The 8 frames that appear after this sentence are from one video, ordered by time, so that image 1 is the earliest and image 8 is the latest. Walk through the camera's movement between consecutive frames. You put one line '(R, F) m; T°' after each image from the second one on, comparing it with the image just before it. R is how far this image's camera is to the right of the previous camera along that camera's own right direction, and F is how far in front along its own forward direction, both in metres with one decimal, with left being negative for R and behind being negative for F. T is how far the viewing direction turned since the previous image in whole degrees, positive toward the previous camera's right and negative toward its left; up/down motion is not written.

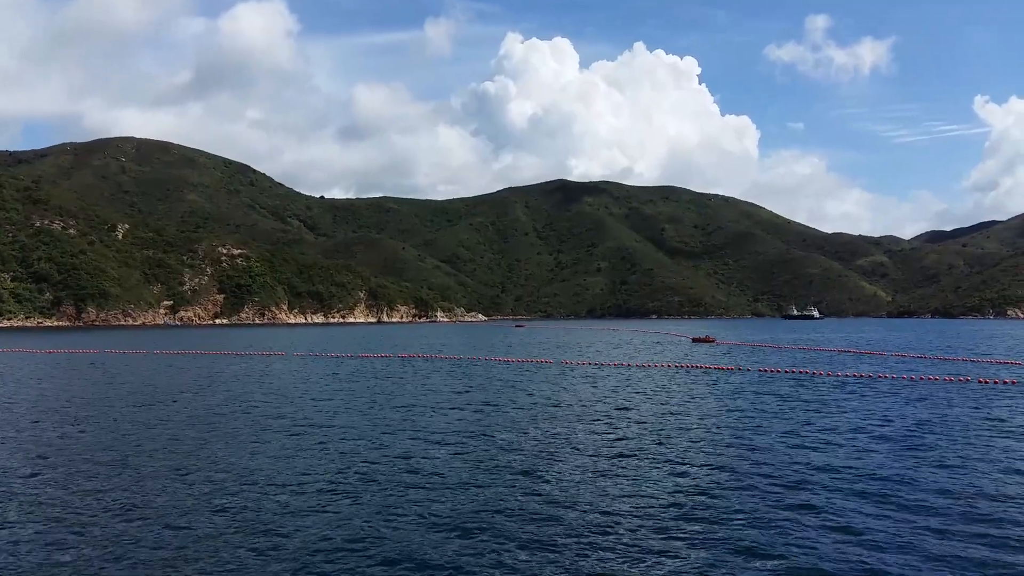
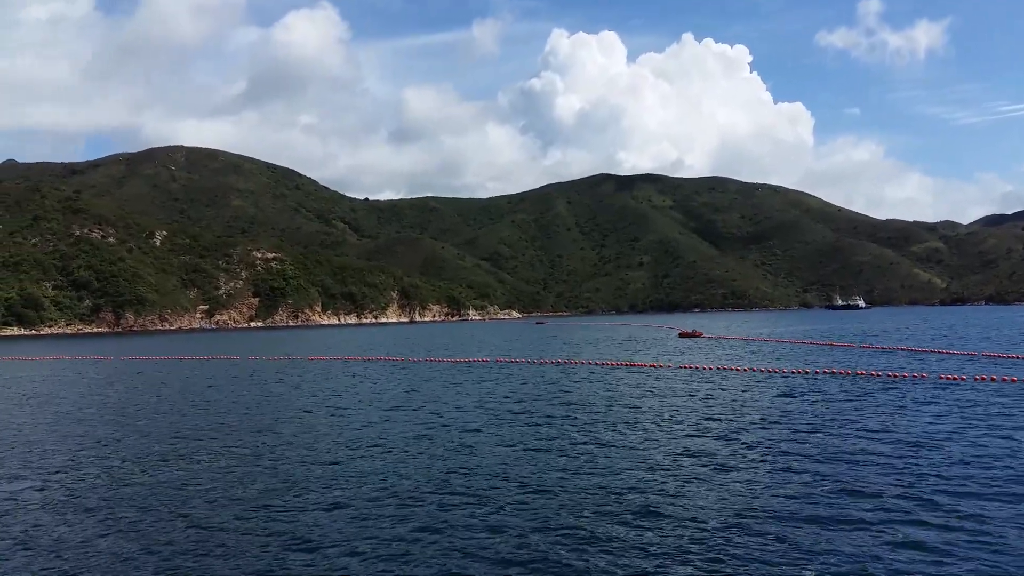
(+4.2, +0.8) m; -4°
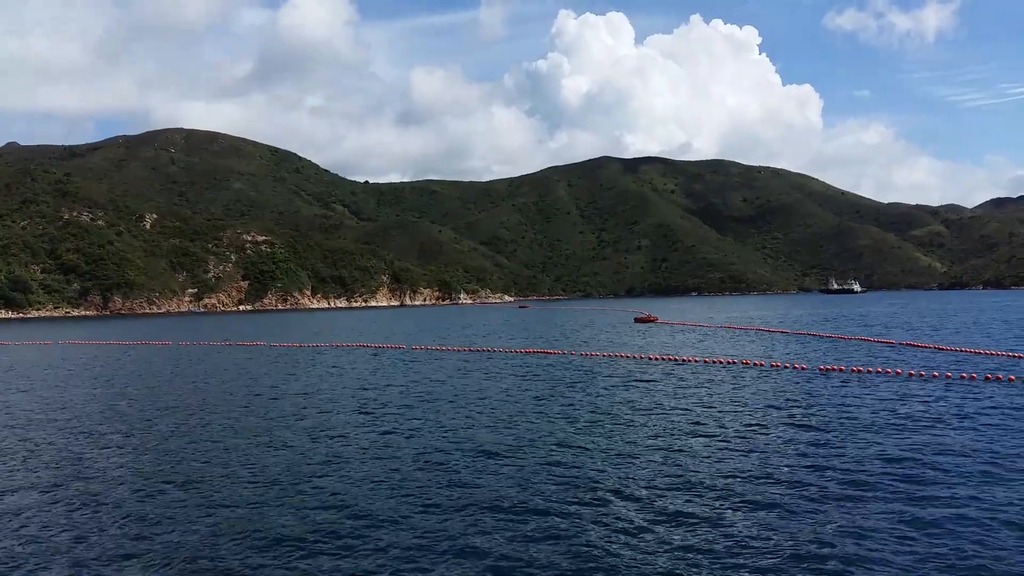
(+3.0, +0.5) m; 0°
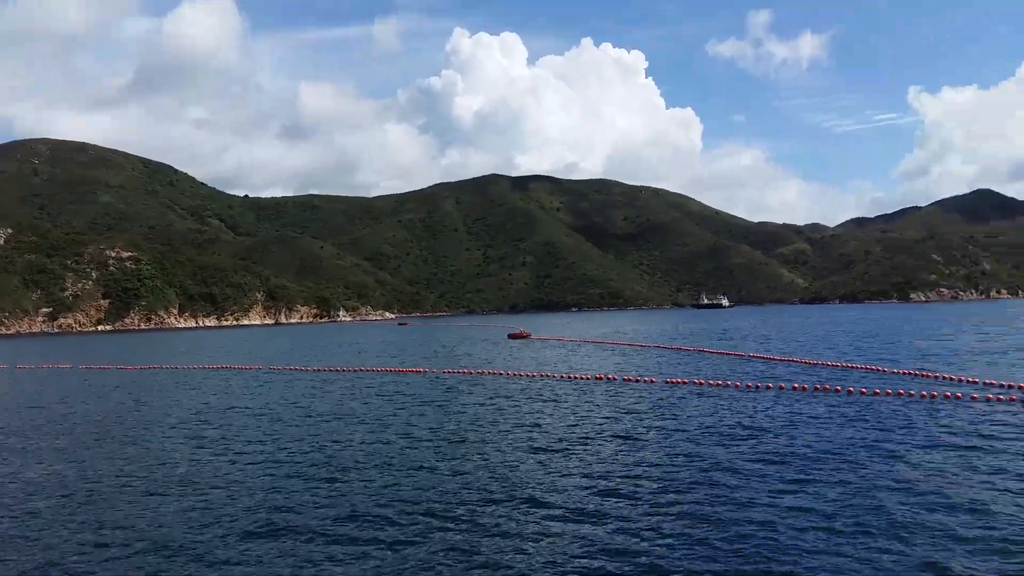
(+1.7, -0.2) m; +8°
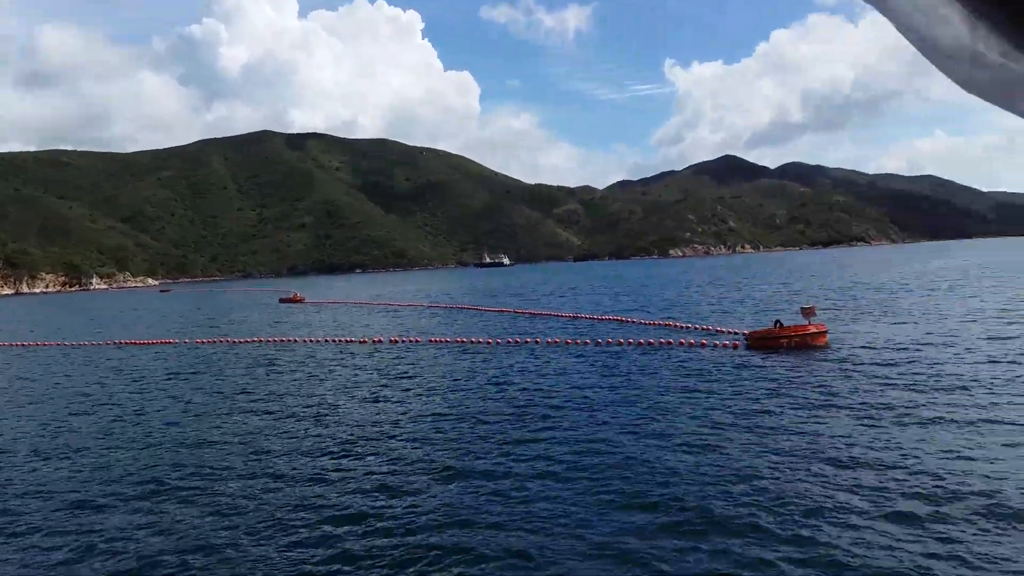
(-0.1, +0.1) m; +15°
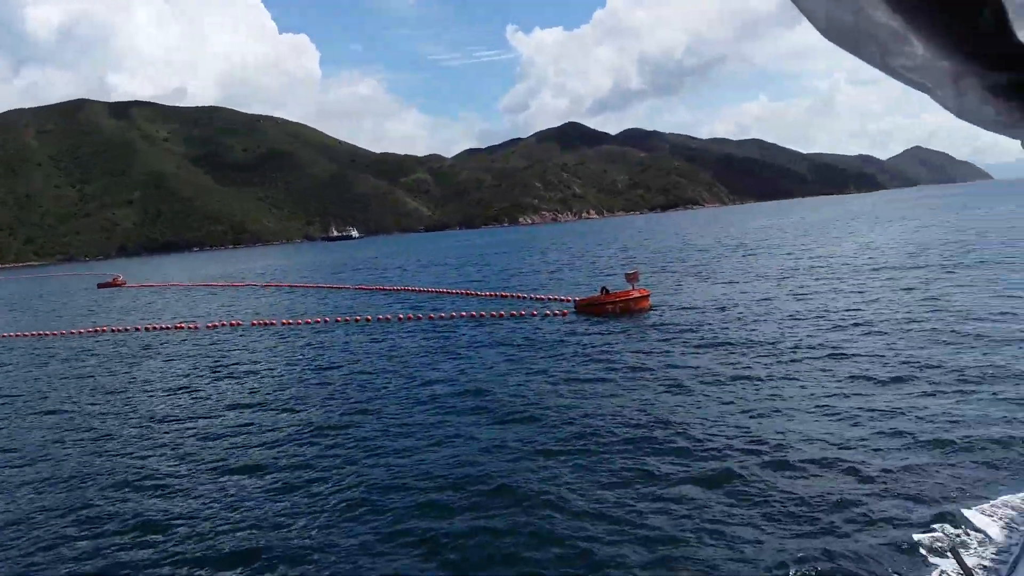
(+0.5, +0.3) m; +10°
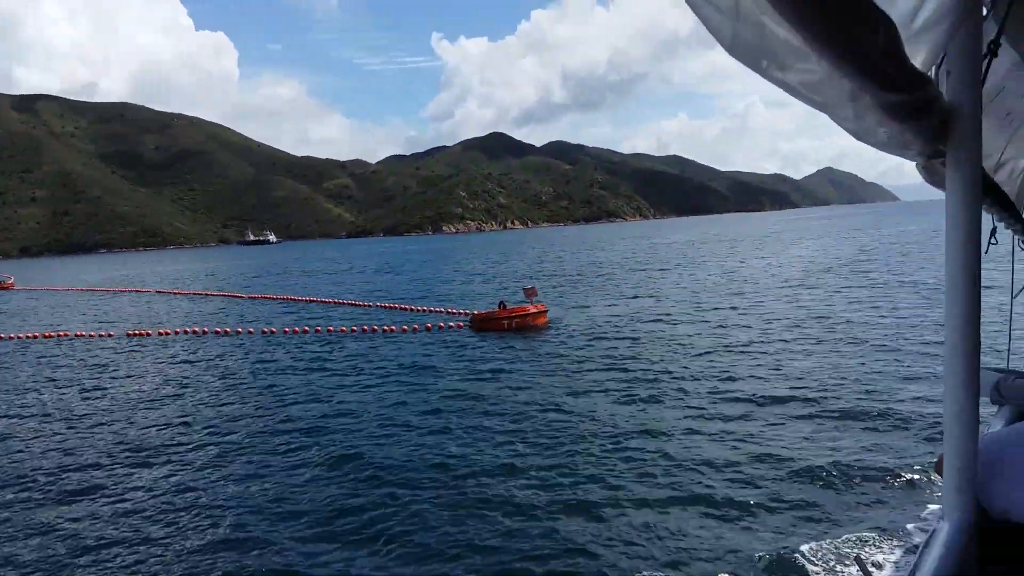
(+0.5, +0.4) m; +5°
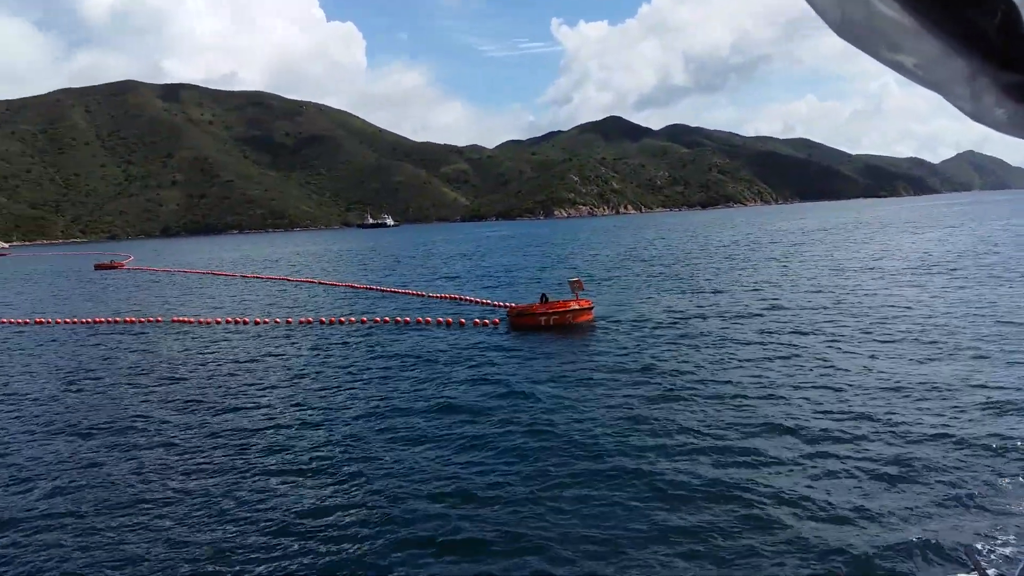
(+1.2, +0.8) m; -8°
